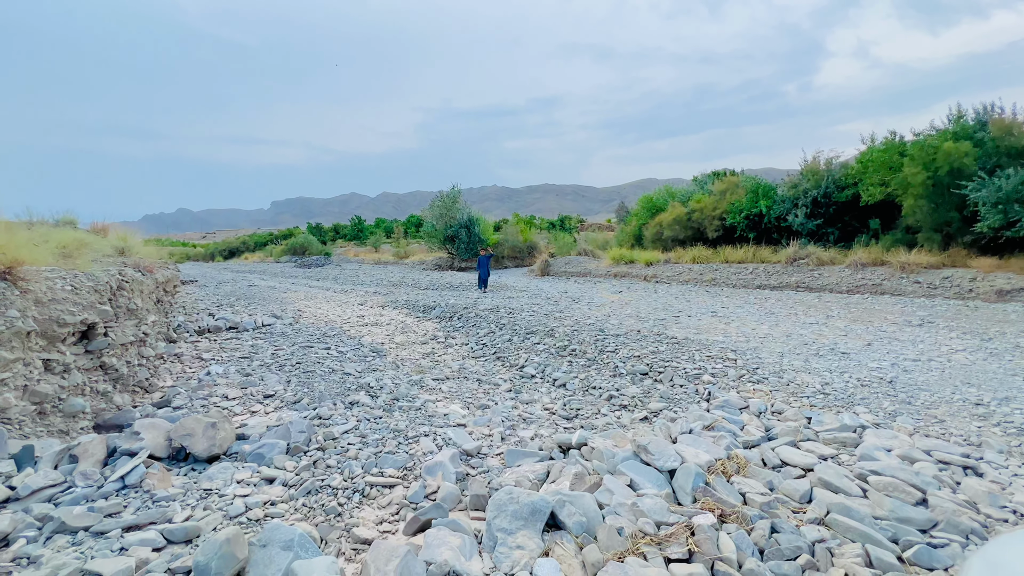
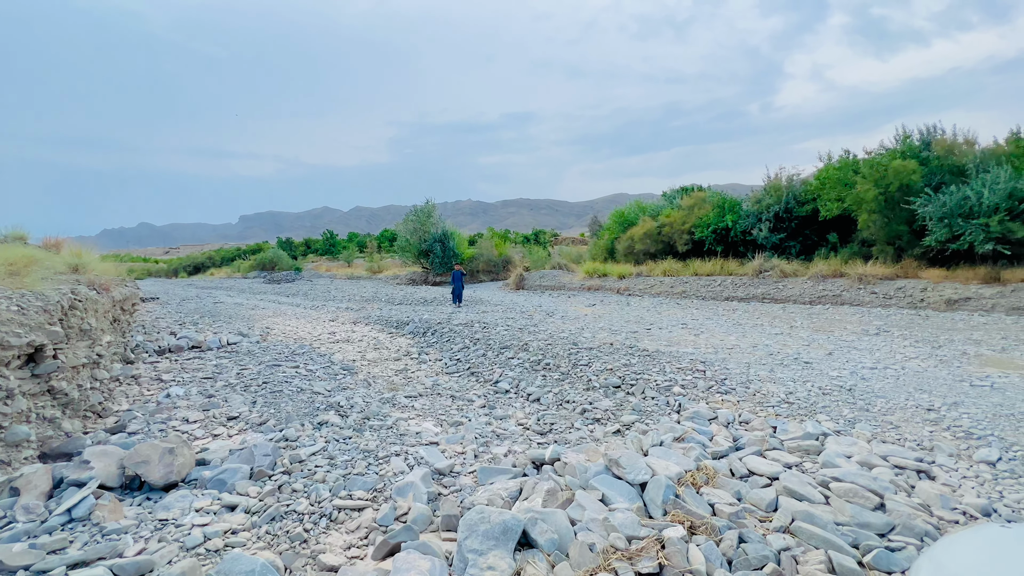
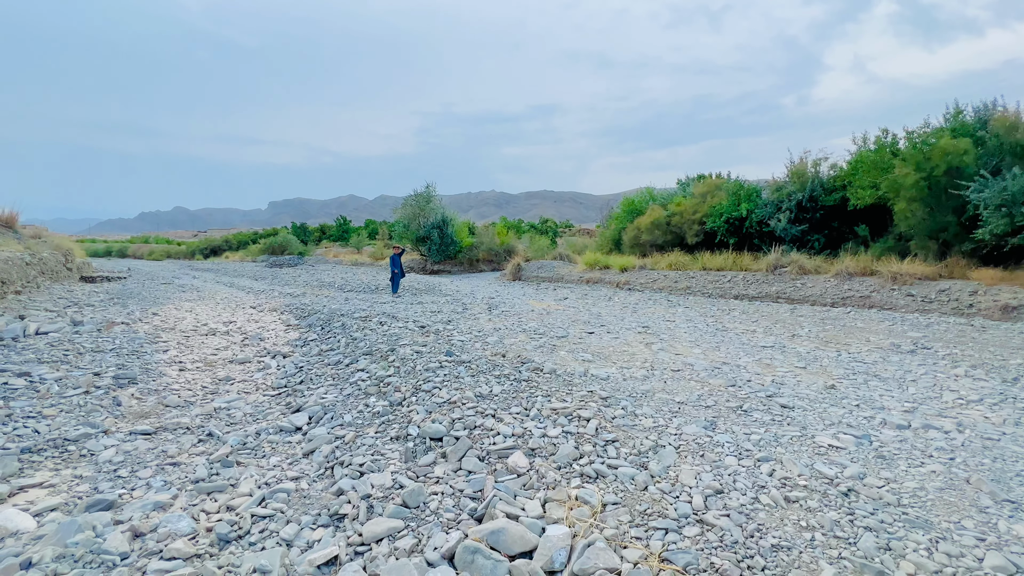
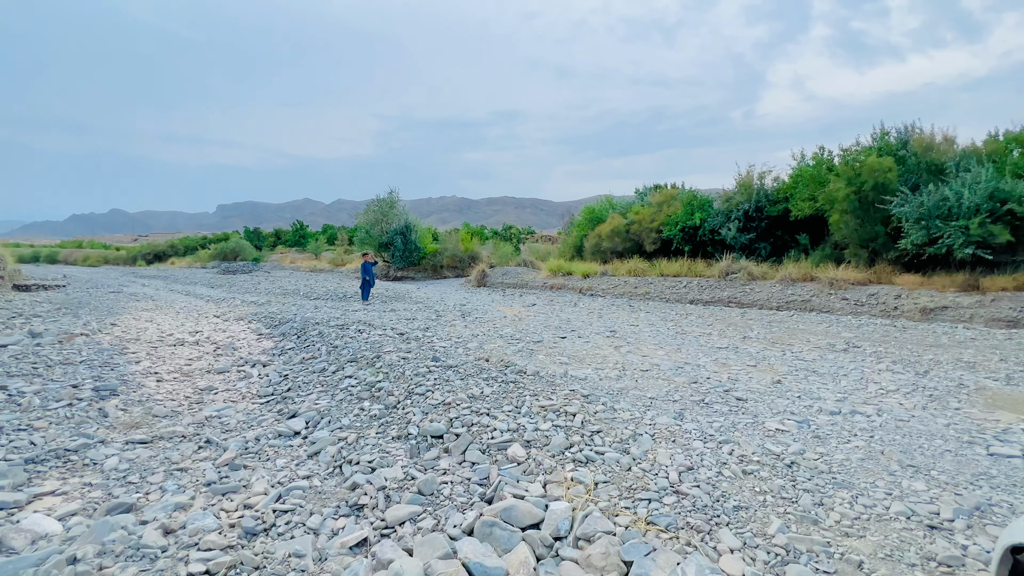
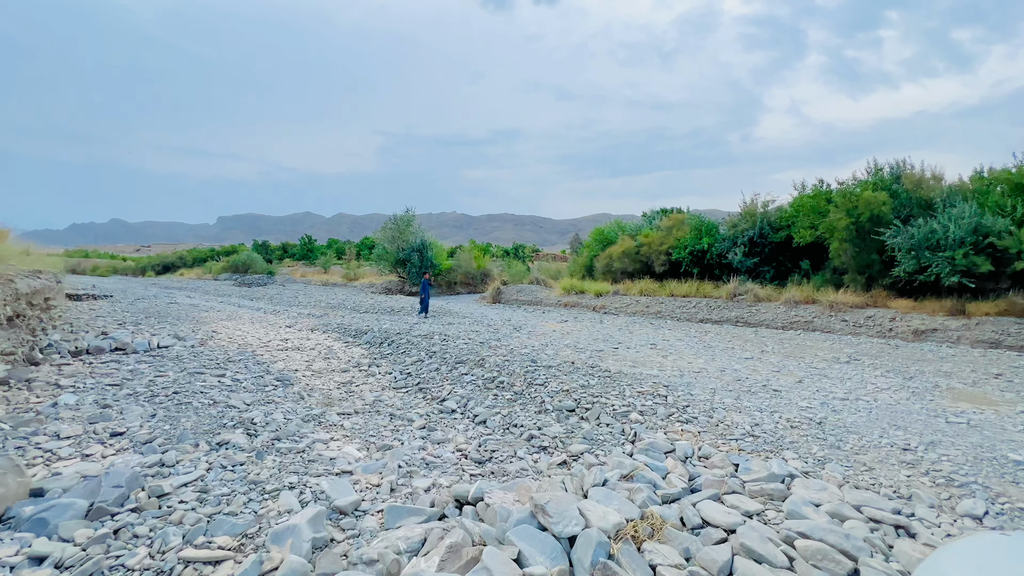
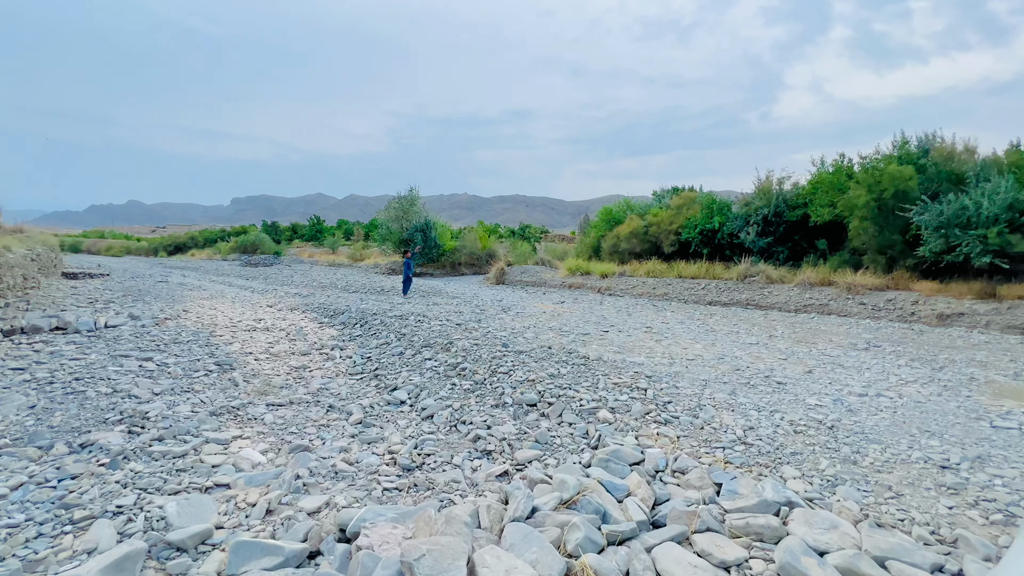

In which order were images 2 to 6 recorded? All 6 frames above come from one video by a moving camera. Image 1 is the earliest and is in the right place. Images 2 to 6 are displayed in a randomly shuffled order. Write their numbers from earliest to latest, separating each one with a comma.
2, 5, 6, 4, 3
